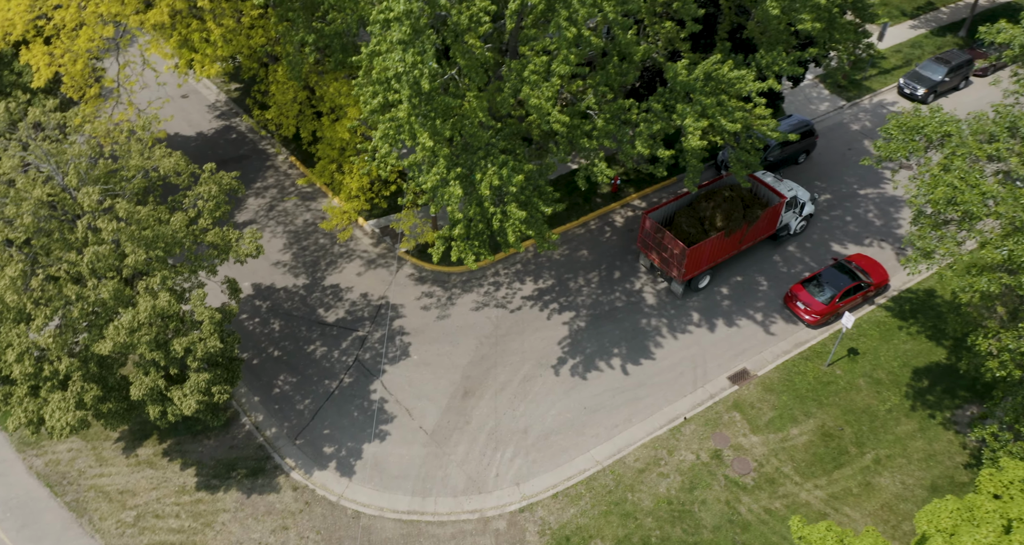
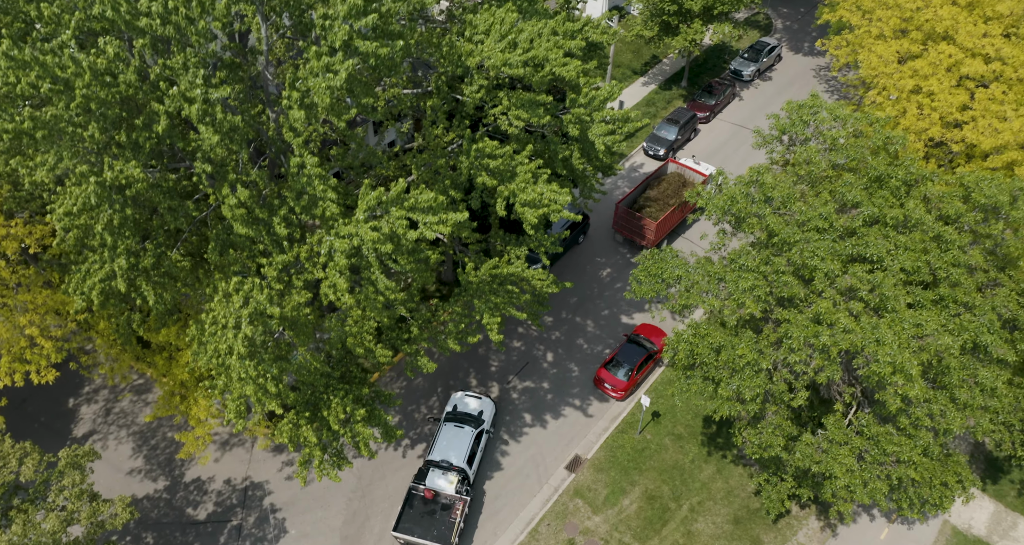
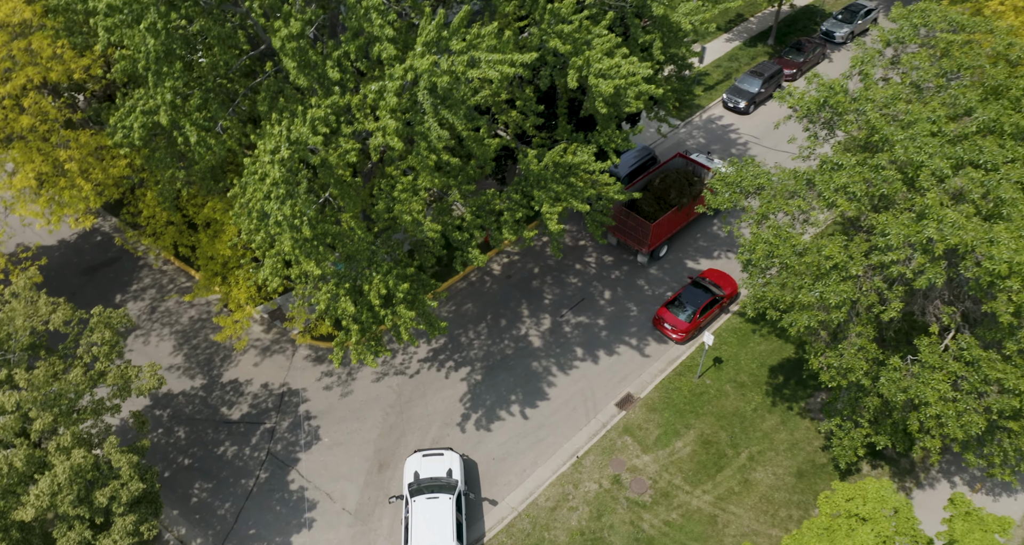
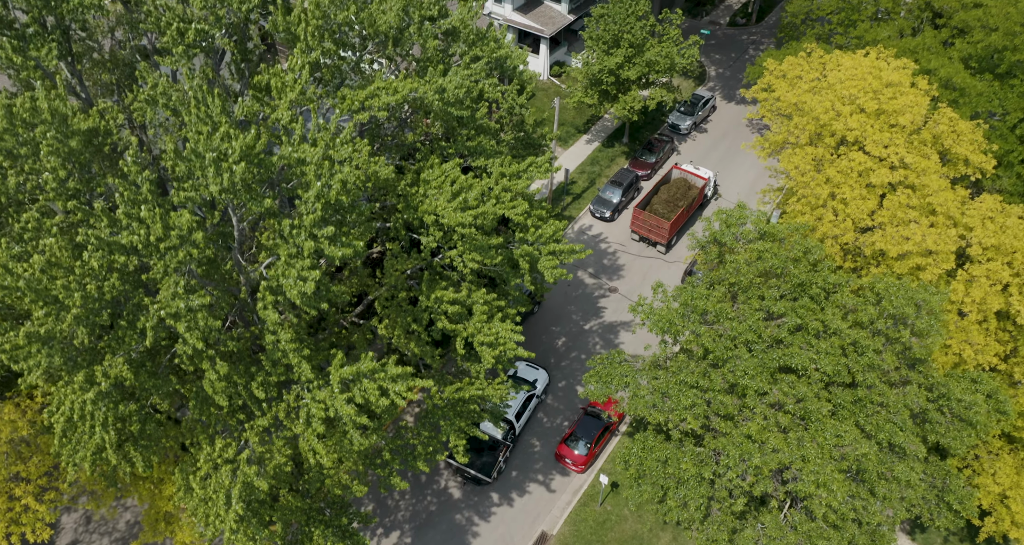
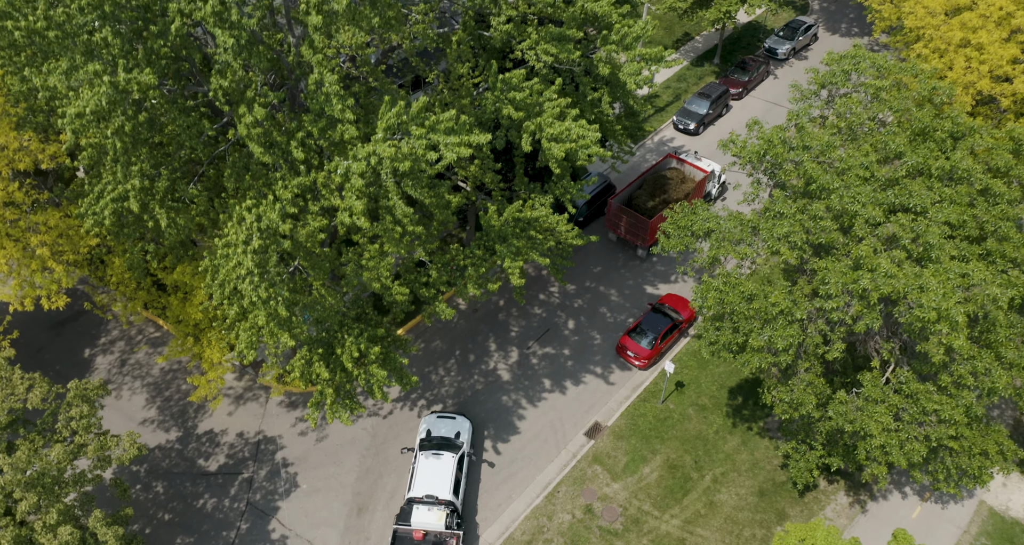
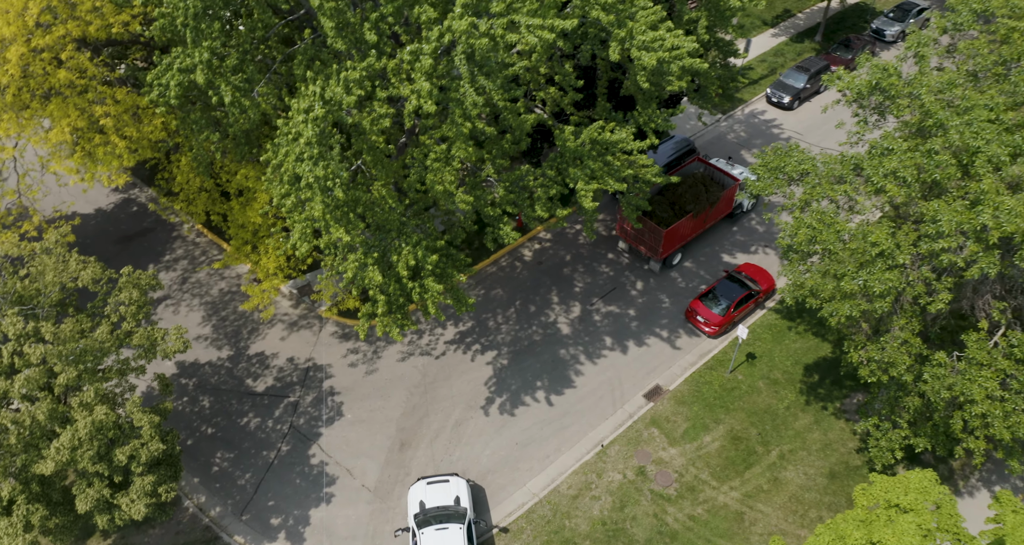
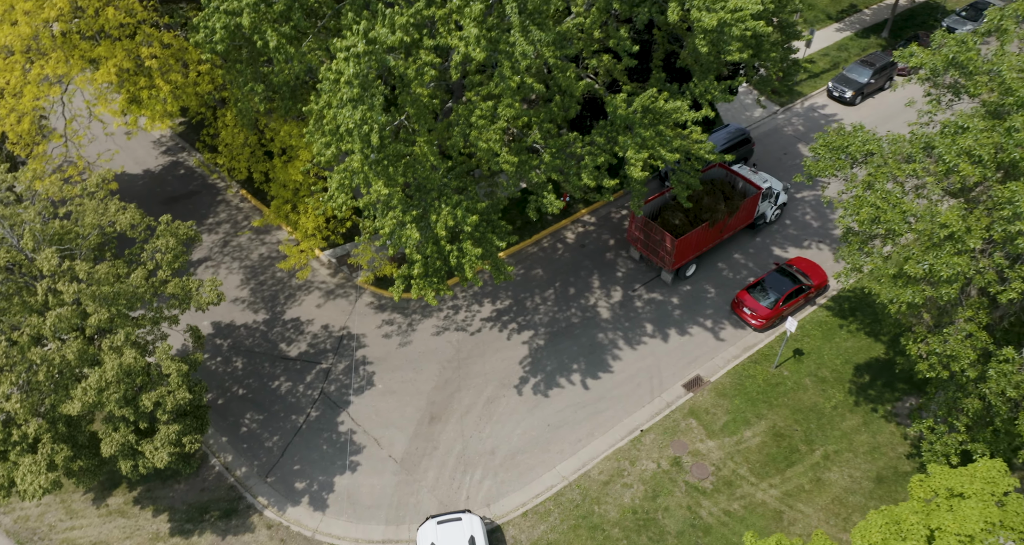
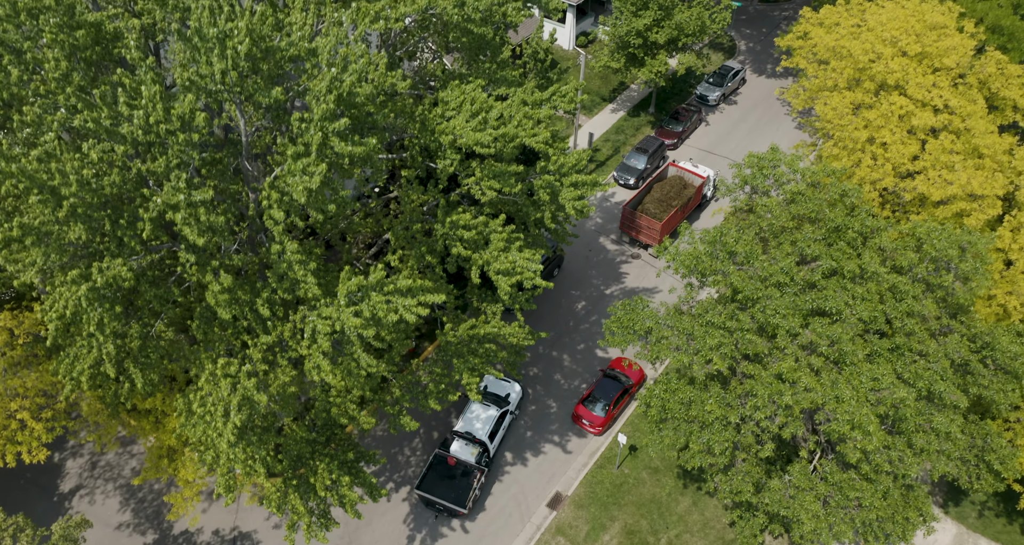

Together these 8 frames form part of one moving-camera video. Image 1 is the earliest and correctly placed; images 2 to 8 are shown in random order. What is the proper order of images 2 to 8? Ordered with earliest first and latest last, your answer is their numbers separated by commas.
7, 6, 3, 5, 2, 8, 4
